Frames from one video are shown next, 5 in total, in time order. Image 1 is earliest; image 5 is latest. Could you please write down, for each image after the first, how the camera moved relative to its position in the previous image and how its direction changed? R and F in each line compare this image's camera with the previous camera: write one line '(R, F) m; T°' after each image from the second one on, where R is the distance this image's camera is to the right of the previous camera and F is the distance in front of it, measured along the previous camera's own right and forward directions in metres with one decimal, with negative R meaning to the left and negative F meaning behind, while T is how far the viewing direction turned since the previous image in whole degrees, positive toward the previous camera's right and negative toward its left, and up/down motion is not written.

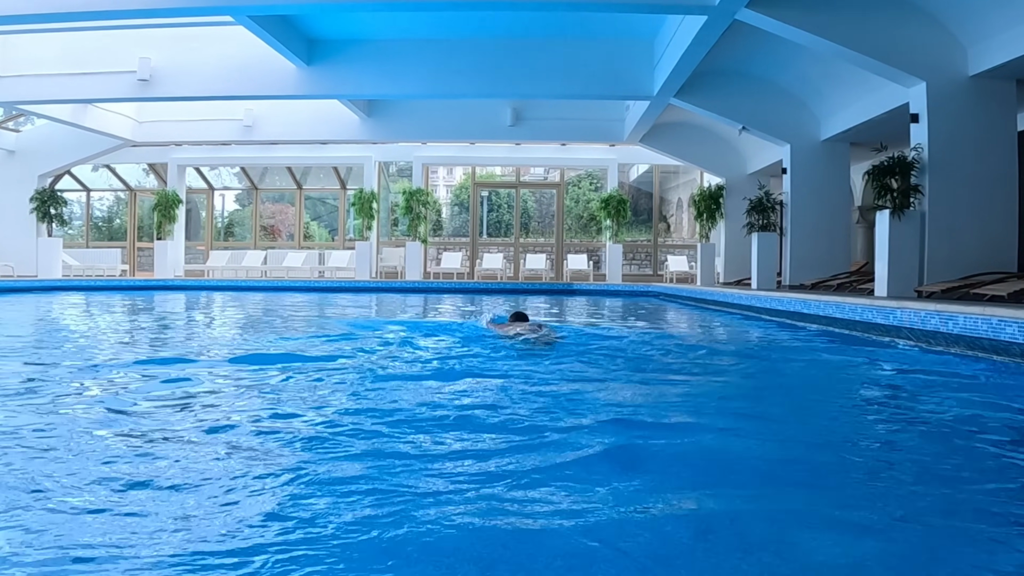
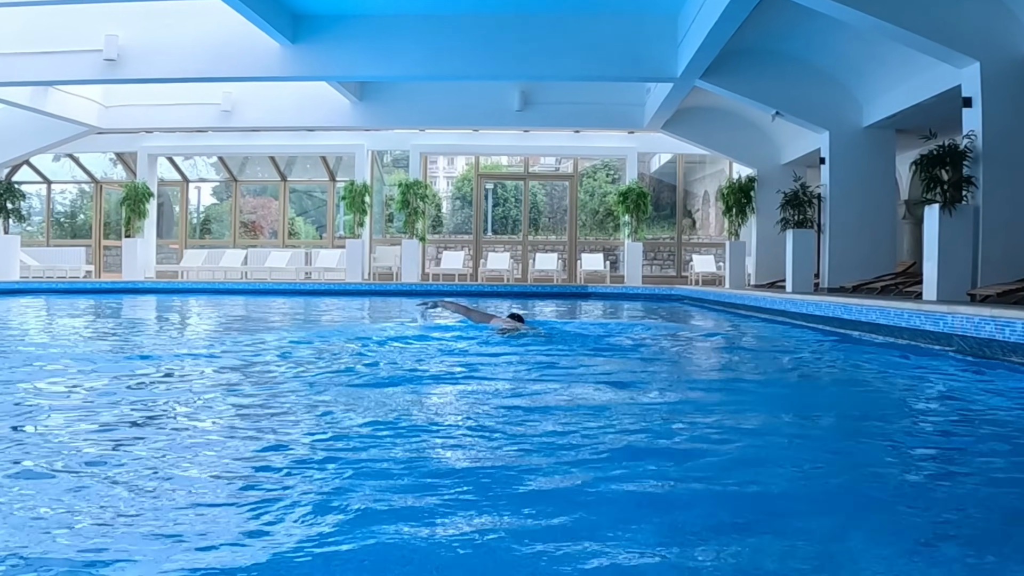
(-0.2, +1.3) m; 0°
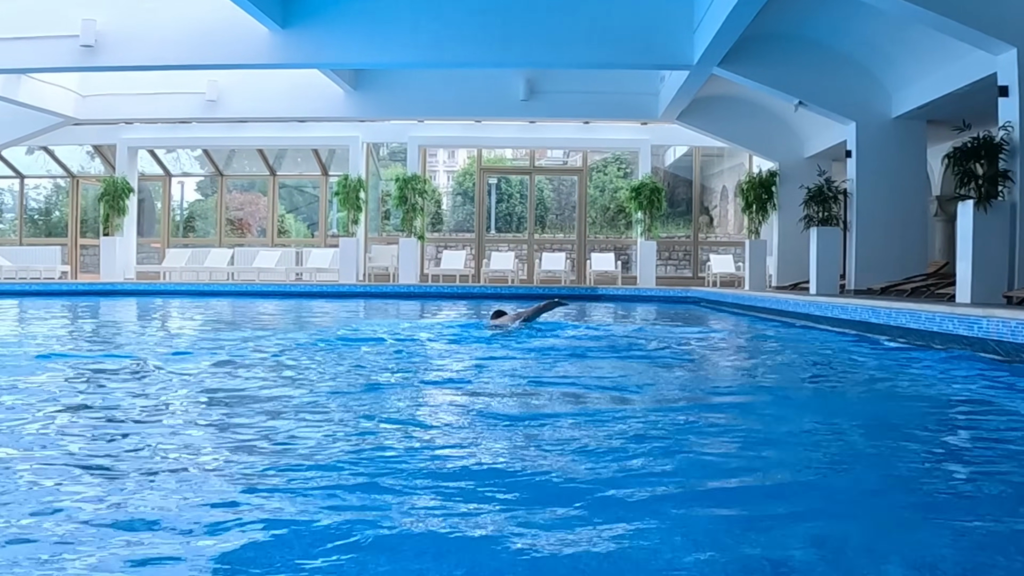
(-0.1, +0.7) m; 0°
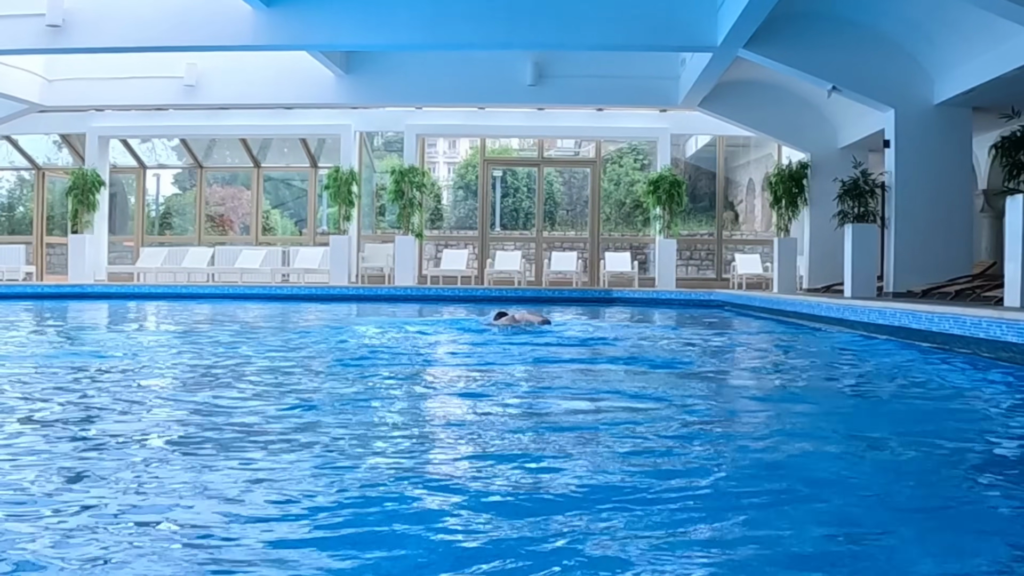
(-0.1, +0.9) m; 0°
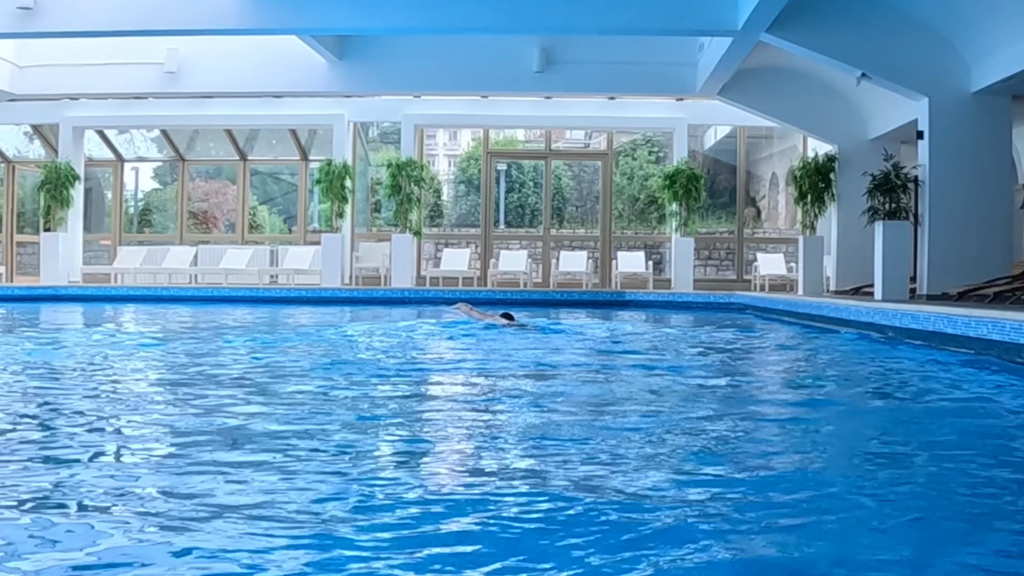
(-0.1, +0.7) m; 0°
